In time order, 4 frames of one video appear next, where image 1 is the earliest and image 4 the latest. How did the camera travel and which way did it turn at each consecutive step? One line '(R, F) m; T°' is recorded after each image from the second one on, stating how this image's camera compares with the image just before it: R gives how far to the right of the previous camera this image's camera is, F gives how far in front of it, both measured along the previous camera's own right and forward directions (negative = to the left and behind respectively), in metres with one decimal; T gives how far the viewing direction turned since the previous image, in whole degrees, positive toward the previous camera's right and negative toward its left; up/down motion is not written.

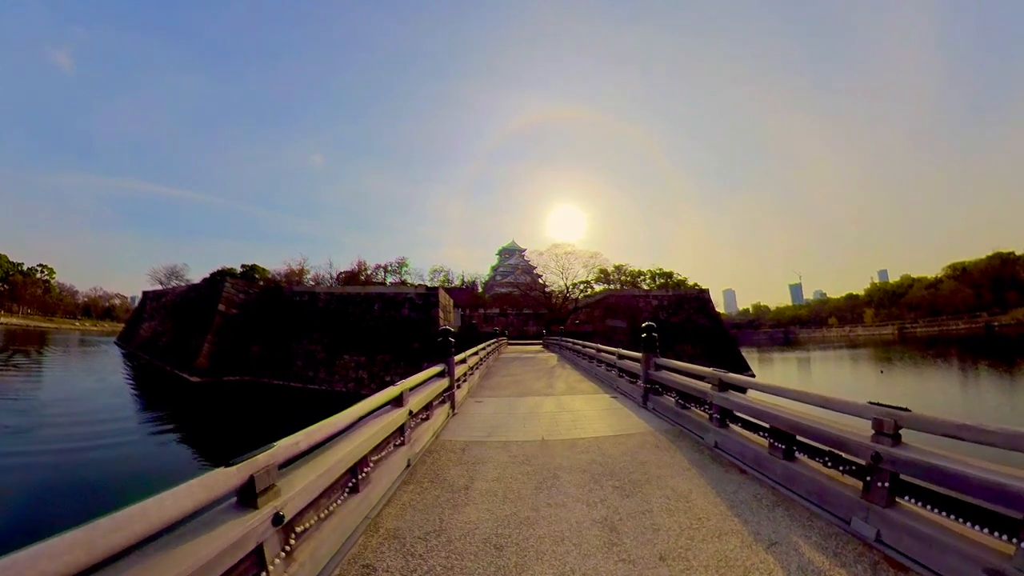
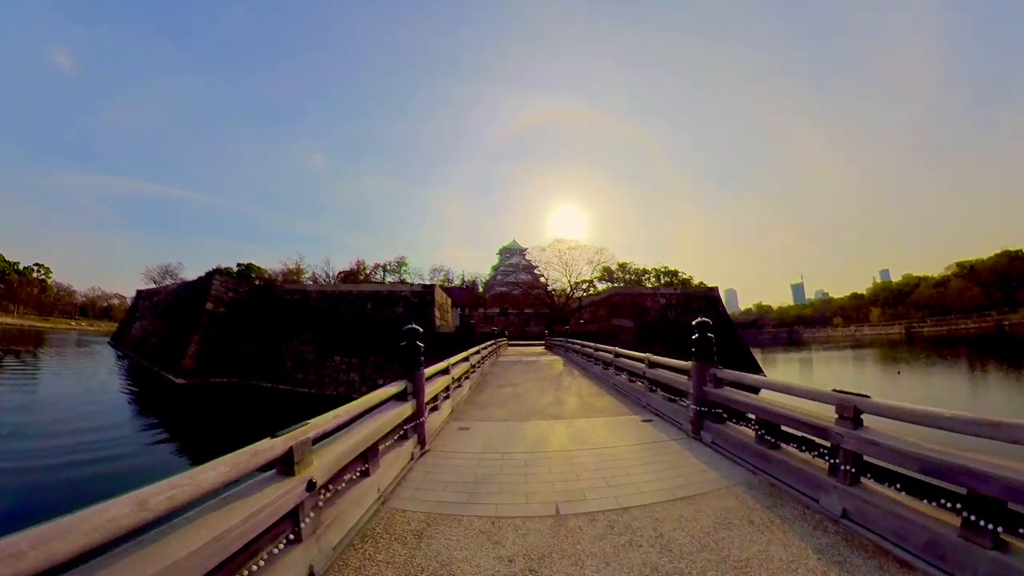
(0.0, +1.8) m; 0°
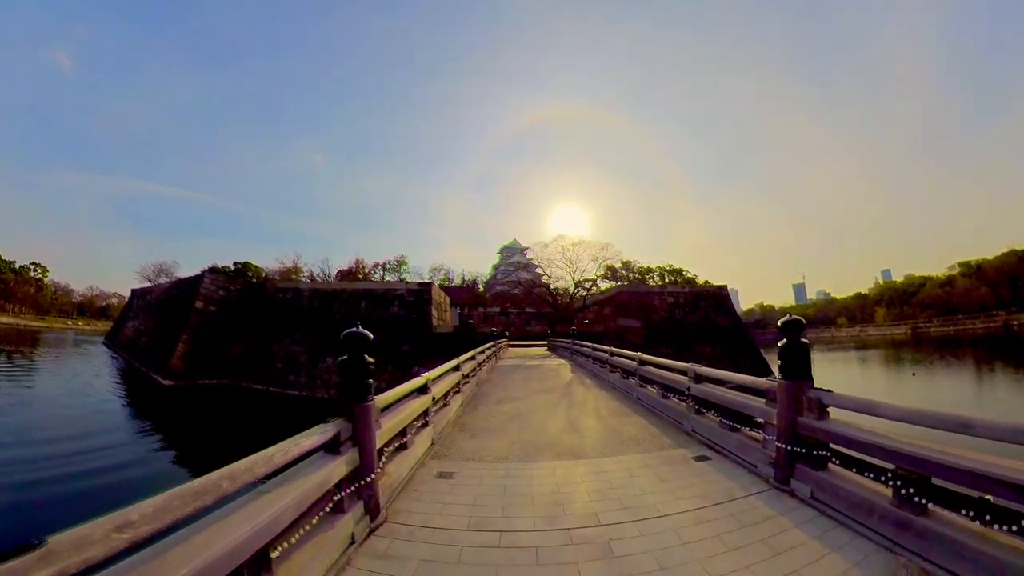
(0.0, +1.5) m; 0°
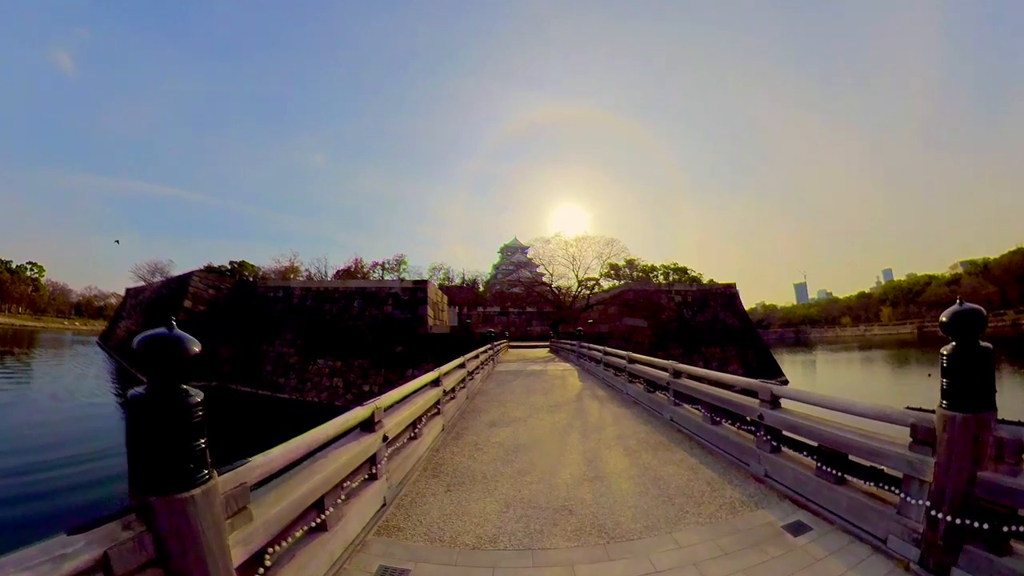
(0.0, +1.4) m; 0°
